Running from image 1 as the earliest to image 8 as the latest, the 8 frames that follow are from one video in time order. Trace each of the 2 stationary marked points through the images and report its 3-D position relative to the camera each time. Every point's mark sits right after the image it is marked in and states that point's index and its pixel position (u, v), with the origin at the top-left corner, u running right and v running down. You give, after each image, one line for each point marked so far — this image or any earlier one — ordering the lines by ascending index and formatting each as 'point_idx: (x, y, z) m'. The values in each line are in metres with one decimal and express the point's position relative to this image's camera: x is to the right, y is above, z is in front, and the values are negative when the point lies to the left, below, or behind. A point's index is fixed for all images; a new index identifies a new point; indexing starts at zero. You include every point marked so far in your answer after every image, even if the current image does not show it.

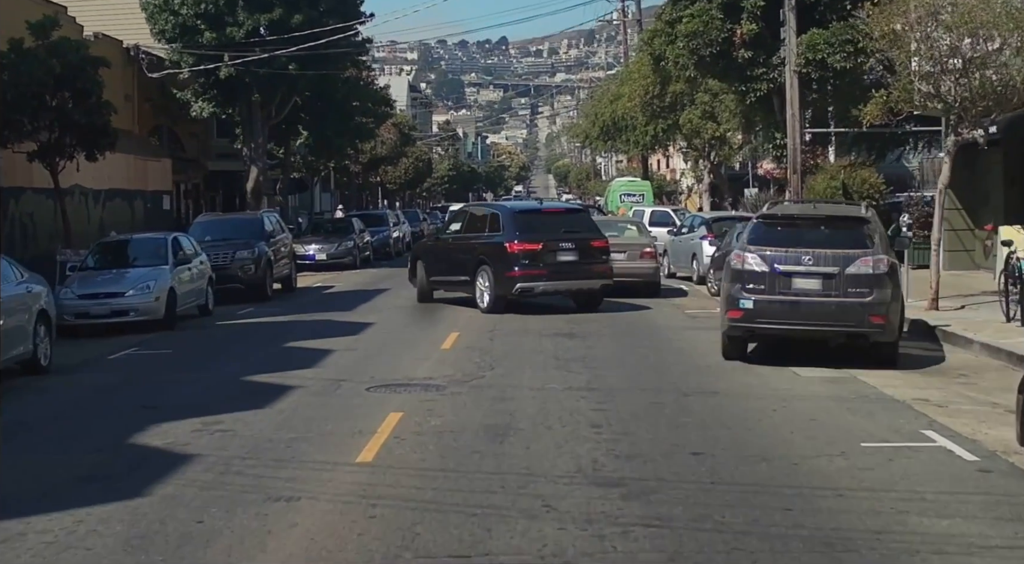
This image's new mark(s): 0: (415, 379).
0: (-1.0, -1.0, +14.1) m
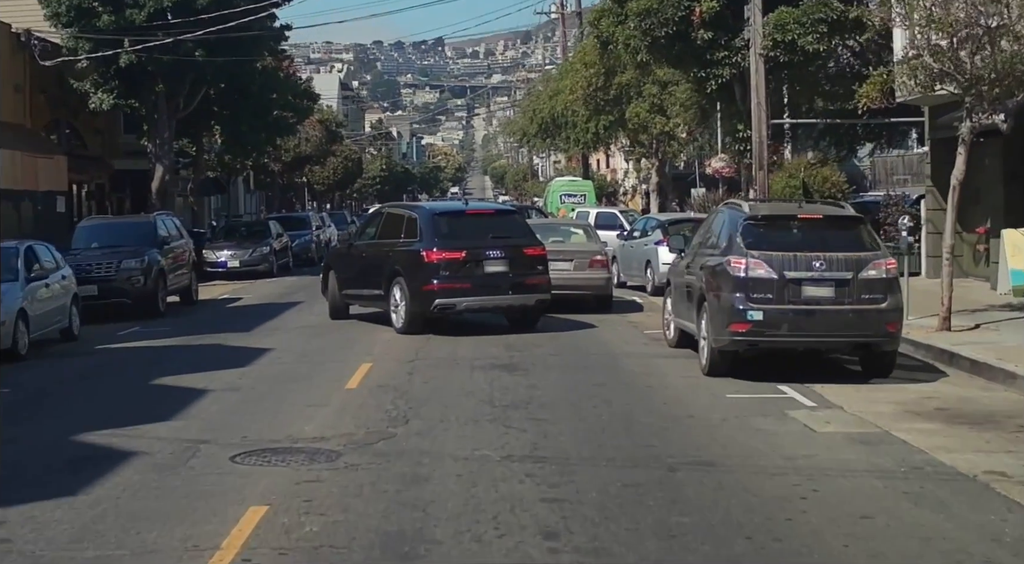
0: (-1.6, -1.2, +10.5) m
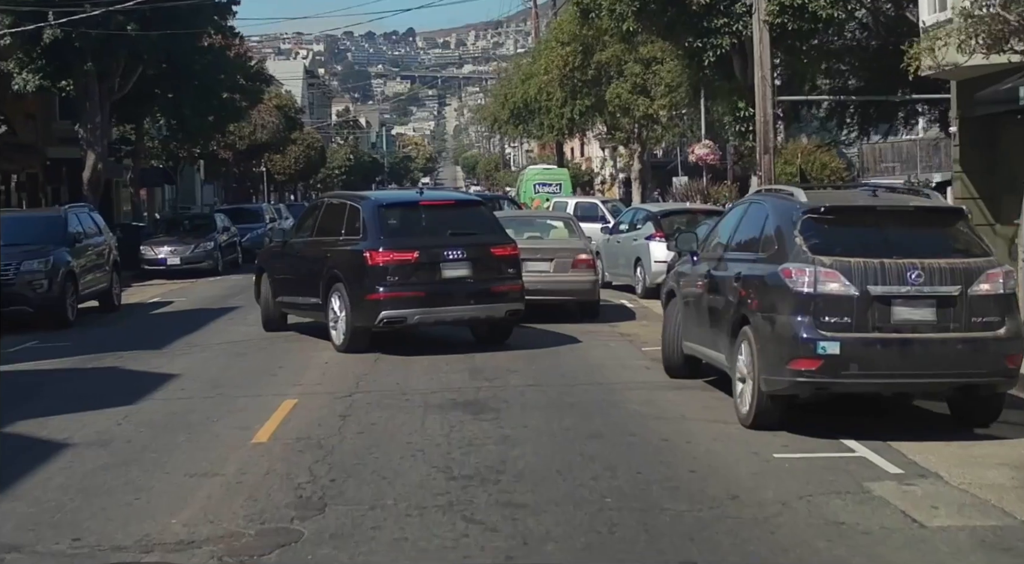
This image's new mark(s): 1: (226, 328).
0: (-1.8, -1.4, +7.0) m
1: (-4.0, -0.6, +18.9) m
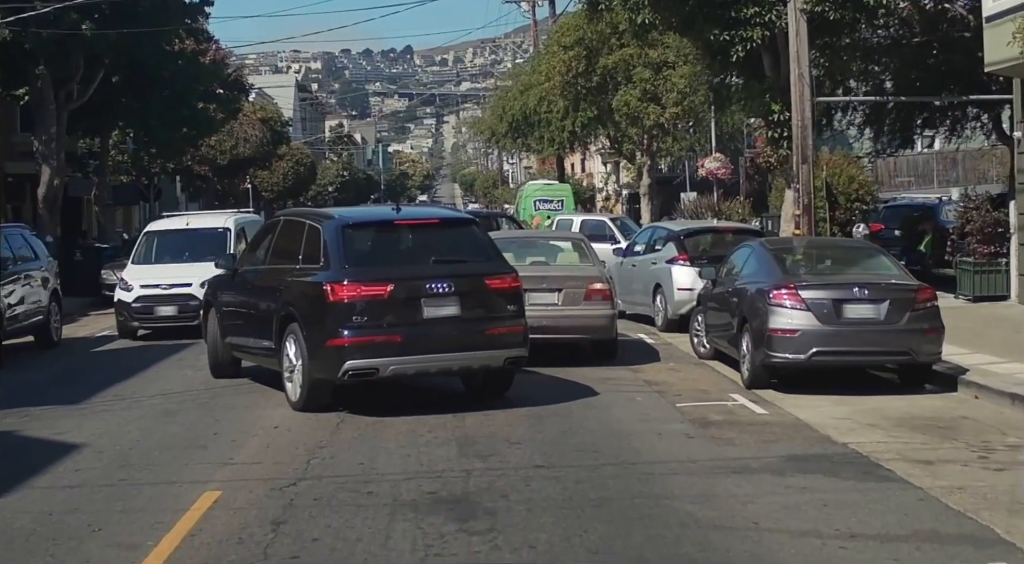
0: (-1.8, -1.6, +3.8) m
1: (-4.0, -1.1, +15.7) m
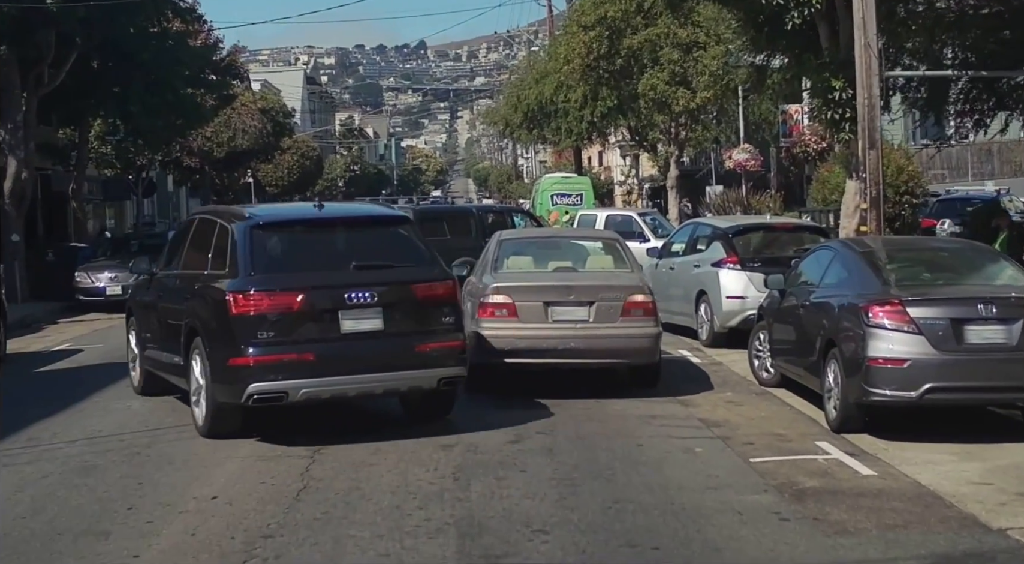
0: (-1.8, -1.8, +0.8) m
1: (-3.9, -1.2, +12.8) m
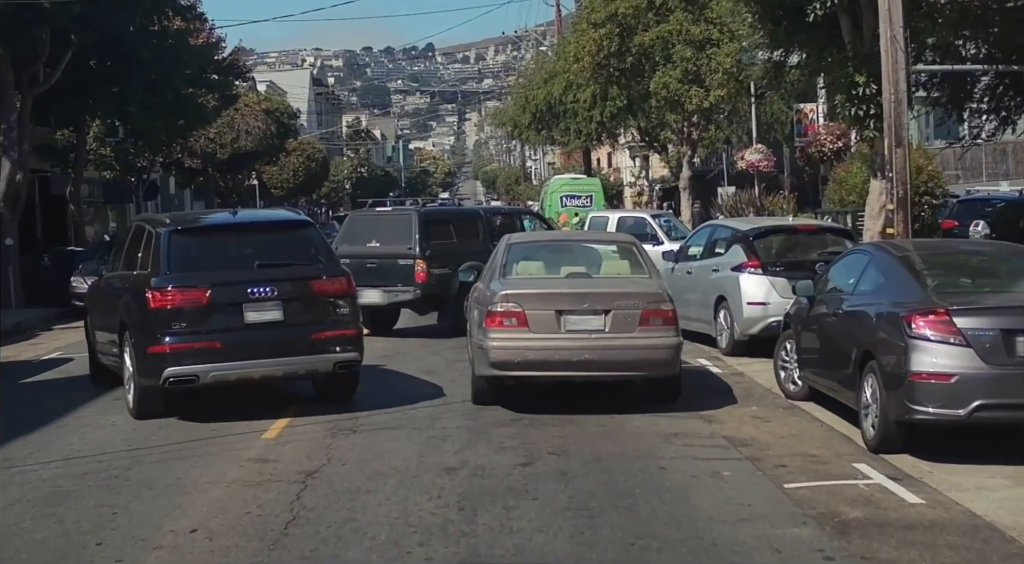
0: (-1.8, -1.8, 0.0) m
1: (-3.8, -1.2, +12.0) m
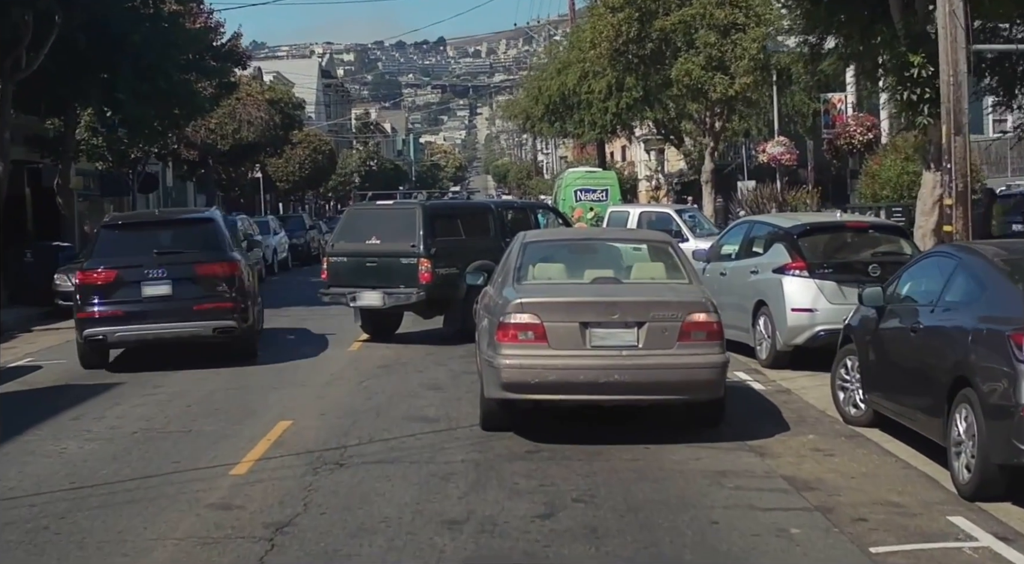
0: (-1.7, -1.9, -1.7) m
1: (-3.7, -1.3, +10.3) m
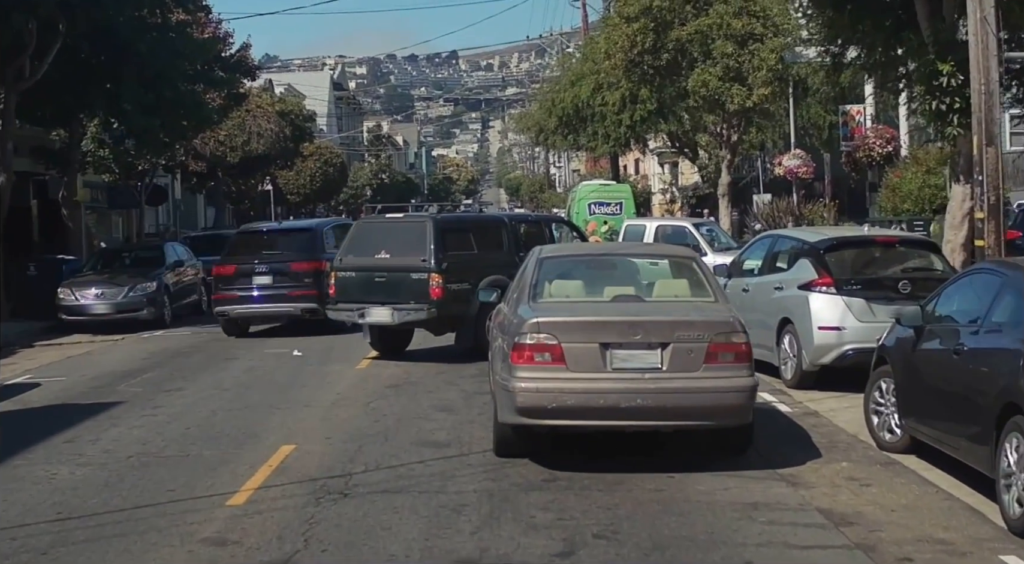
0: (-1.7, -1.9, -2.2) m
1: (-3.5, -1.4, +9.8) m
